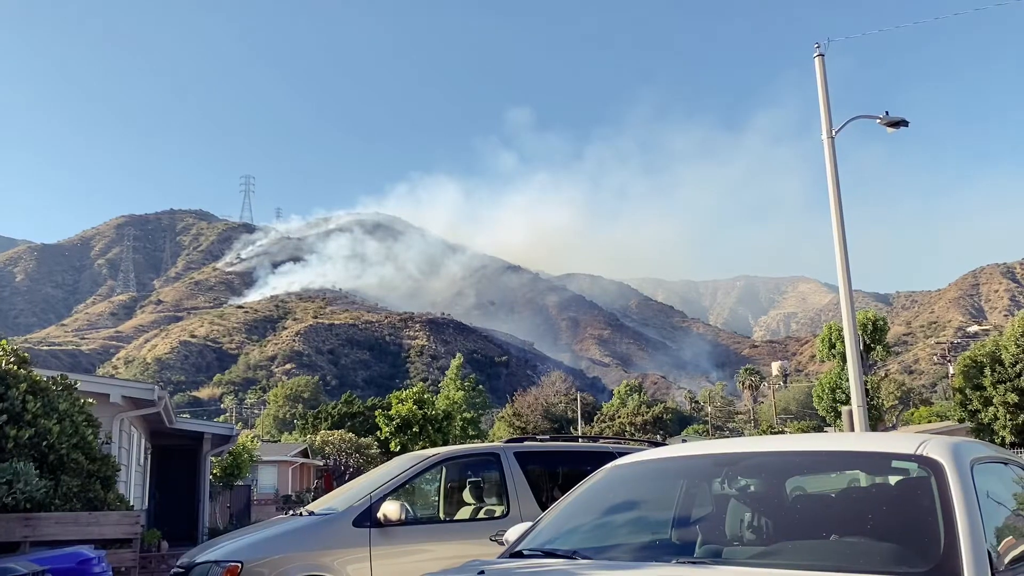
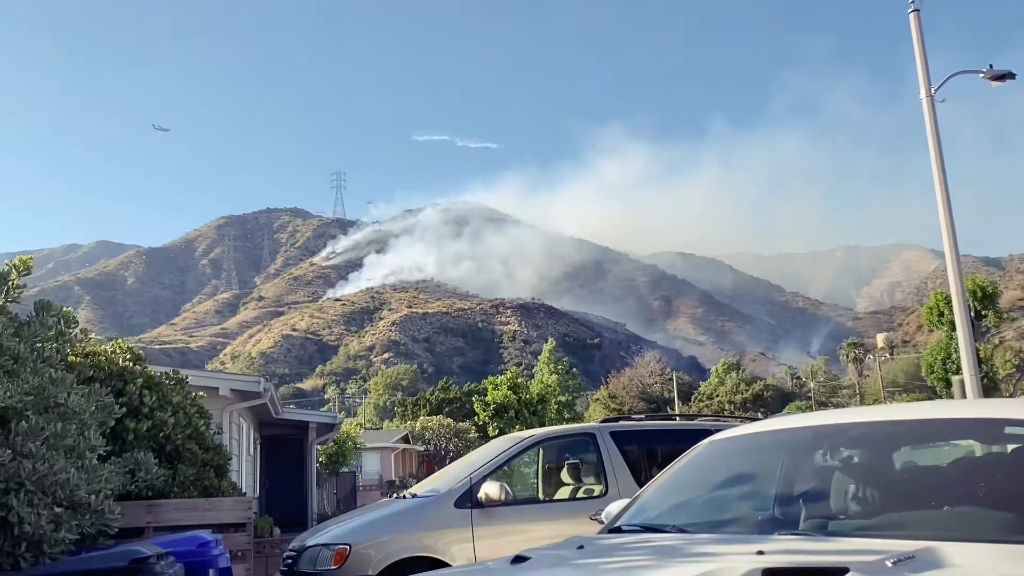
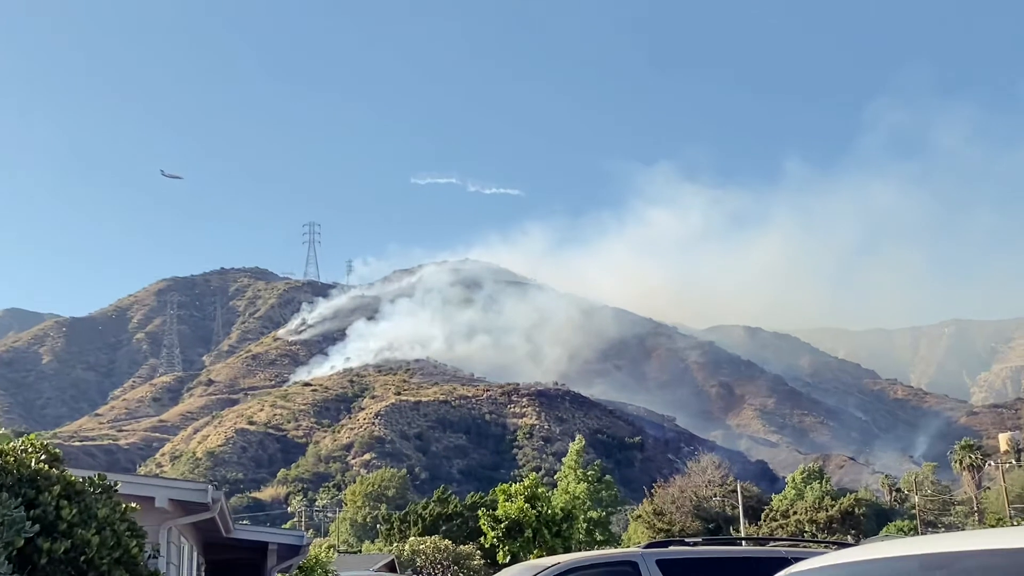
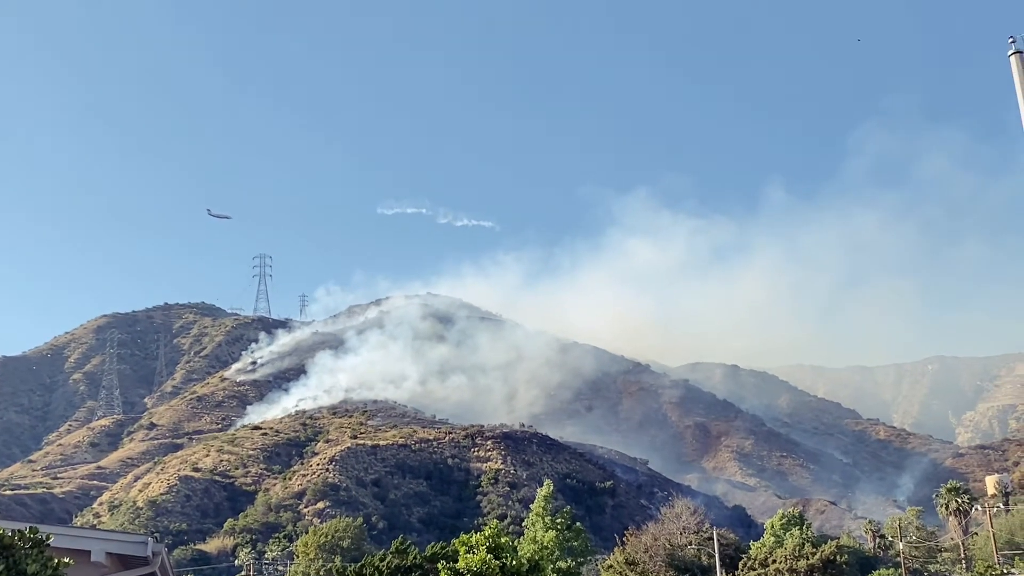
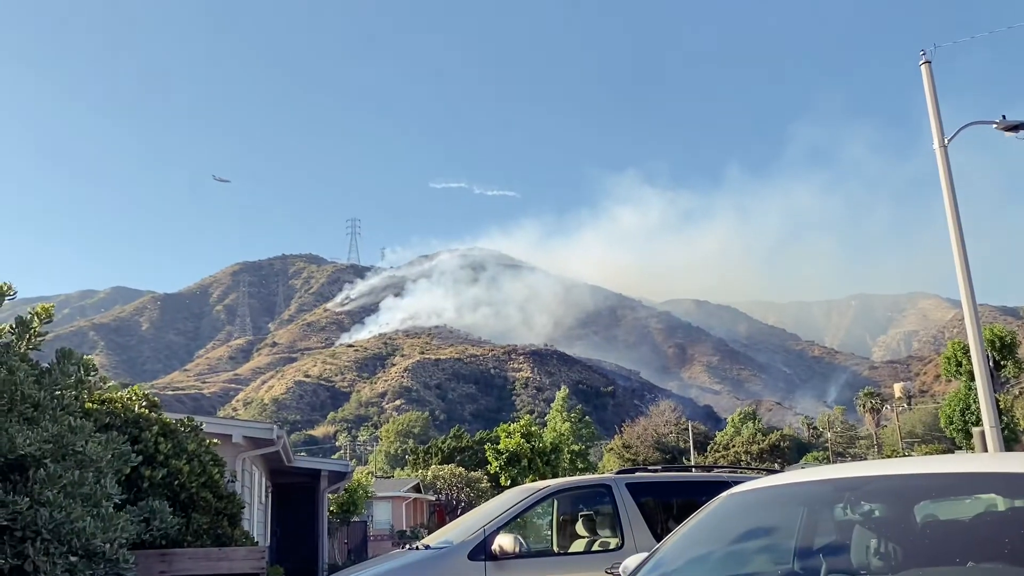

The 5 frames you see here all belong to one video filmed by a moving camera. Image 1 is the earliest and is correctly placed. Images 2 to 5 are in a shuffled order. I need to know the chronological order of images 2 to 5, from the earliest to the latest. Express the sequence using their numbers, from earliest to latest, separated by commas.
2, 5, 3, 4
